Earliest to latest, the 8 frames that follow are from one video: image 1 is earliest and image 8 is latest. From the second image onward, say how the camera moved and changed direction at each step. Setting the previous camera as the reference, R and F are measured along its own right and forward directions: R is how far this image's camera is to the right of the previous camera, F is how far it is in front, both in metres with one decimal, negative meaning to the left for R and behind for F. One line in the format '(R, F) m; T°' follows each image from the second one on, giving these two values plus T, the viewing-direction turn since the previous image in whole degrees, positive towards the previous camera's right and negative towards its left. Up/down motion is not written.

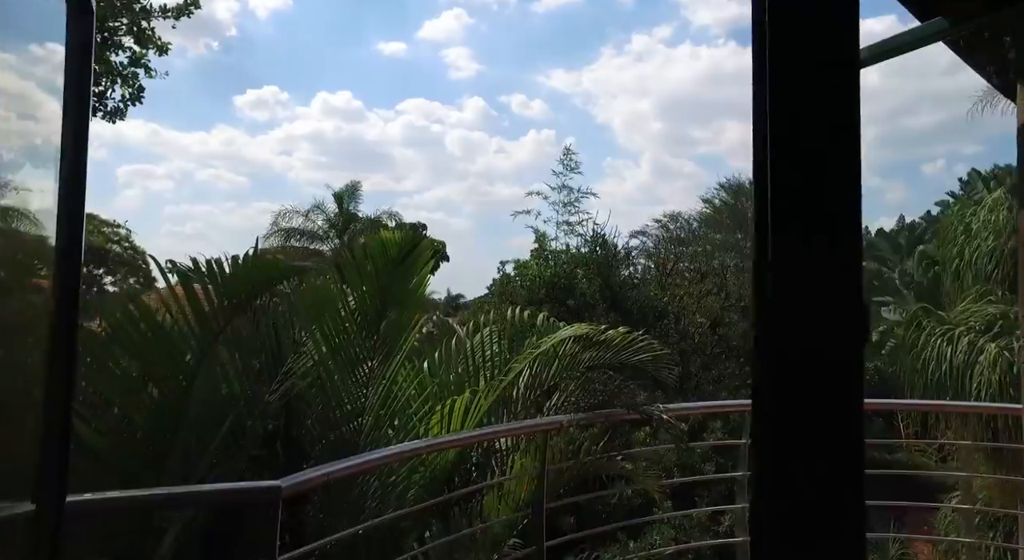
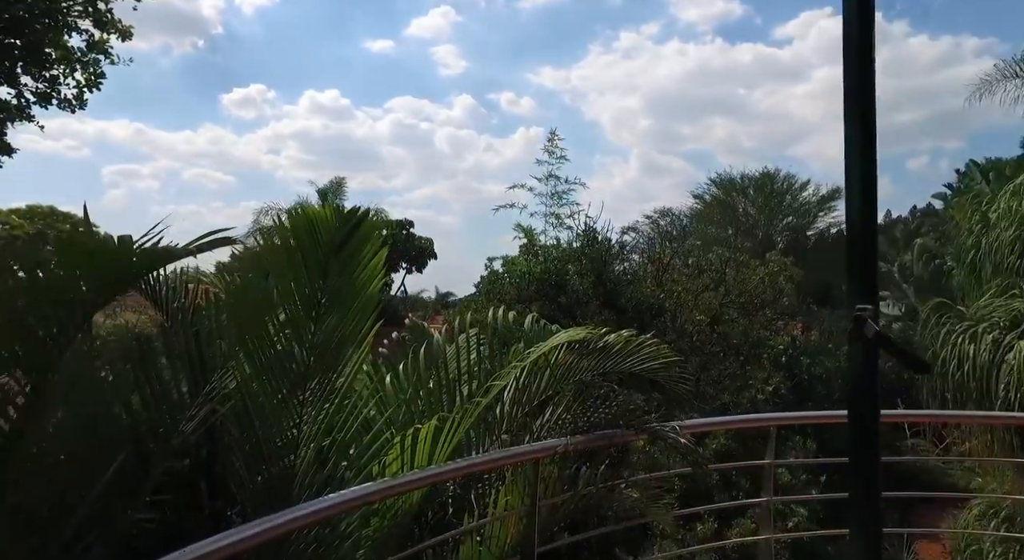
(0.0, +0.3) m; +1°
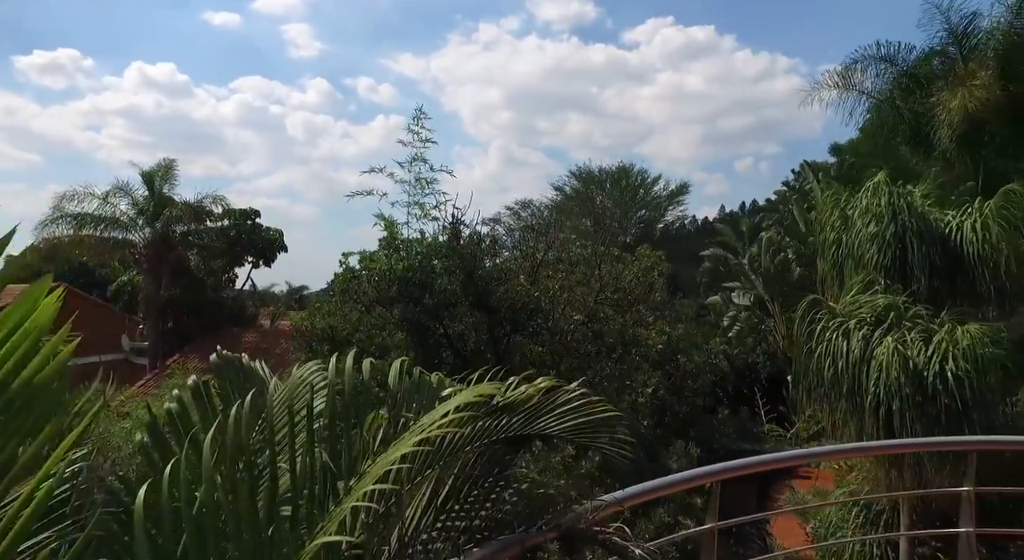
(0.0, +0.5) m; +11°
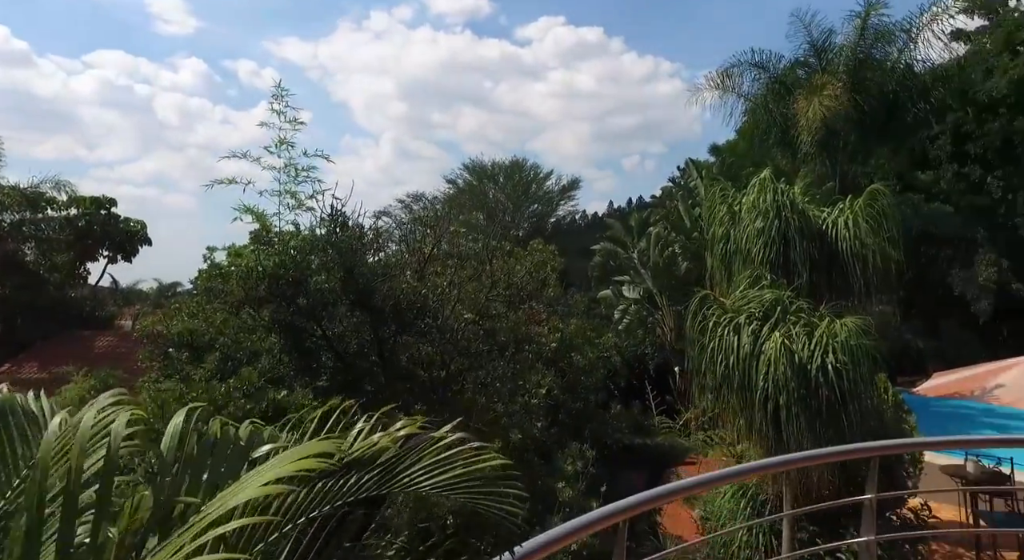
(0.0, +0.3) m; +8°
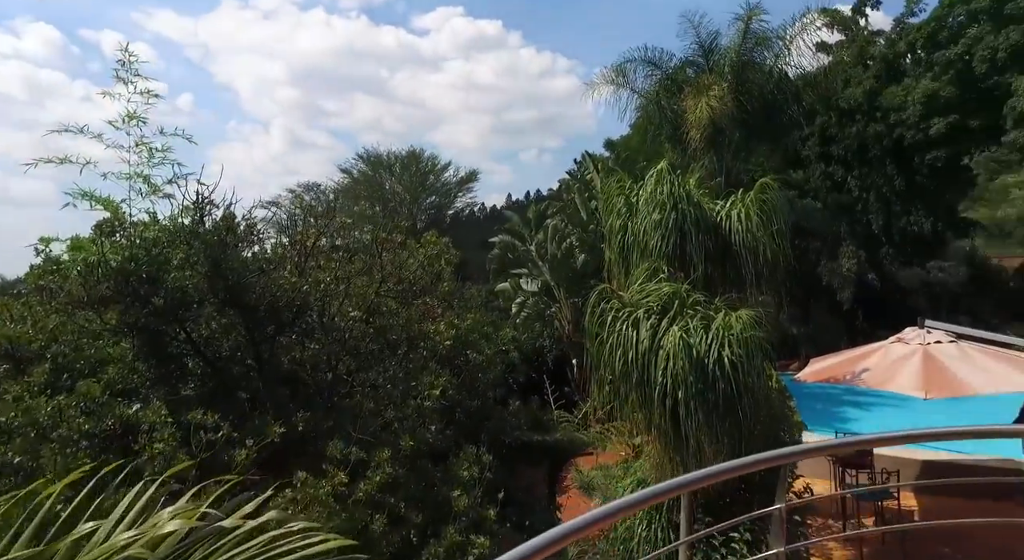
(0.0, +0.3) m; +8°
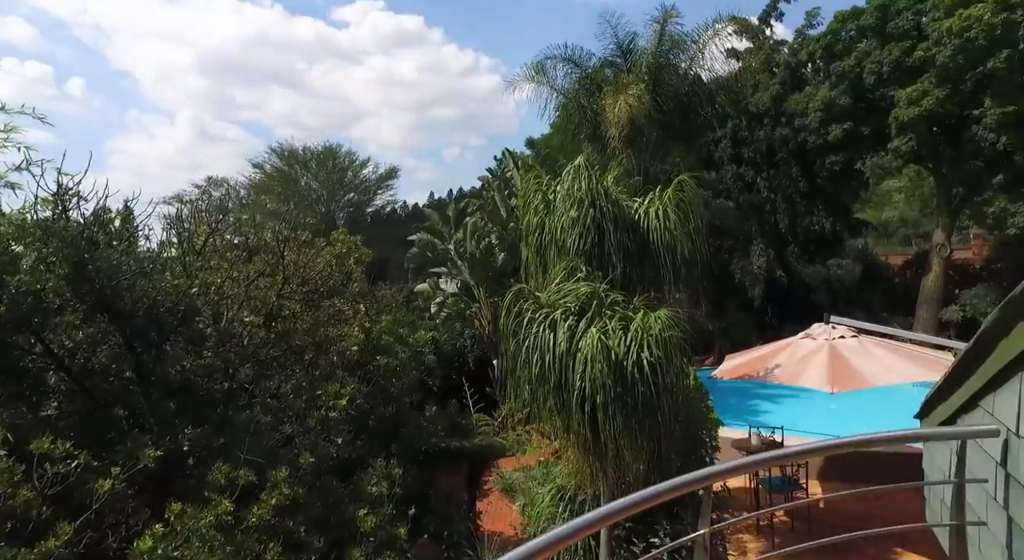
(+0.1, +0.2) m; +6°
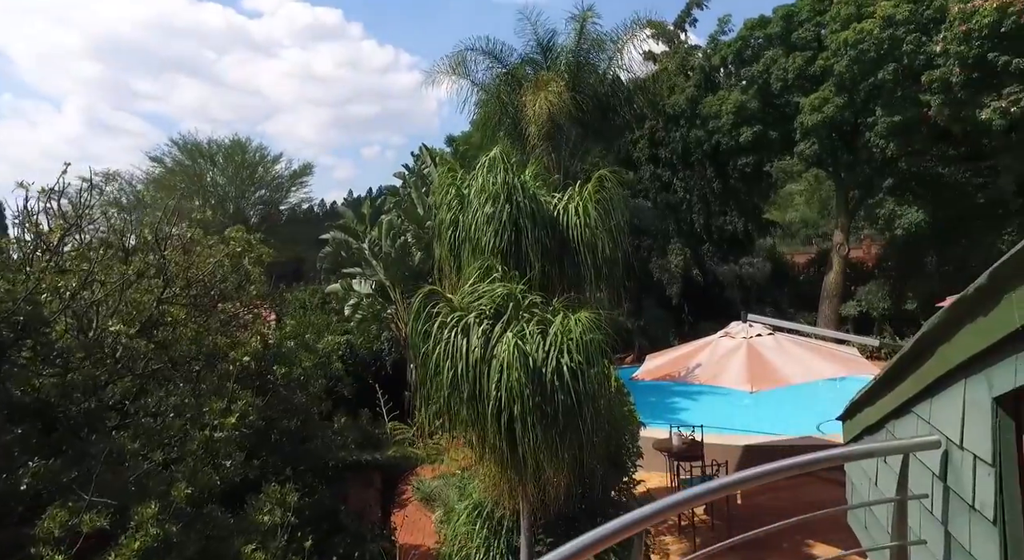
(+0.1, +0.3) m; +6°
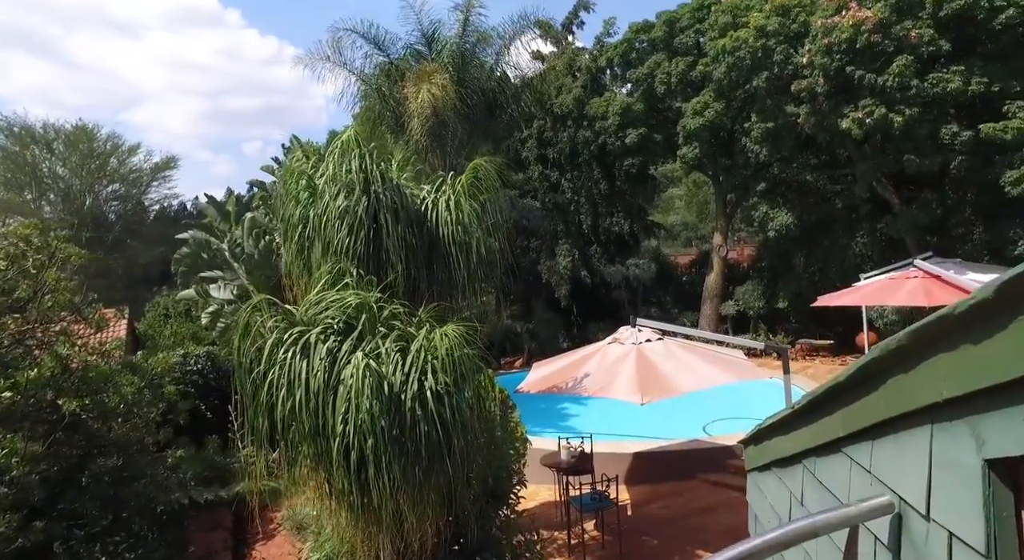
(+0.2, +0.7) m; +9°
